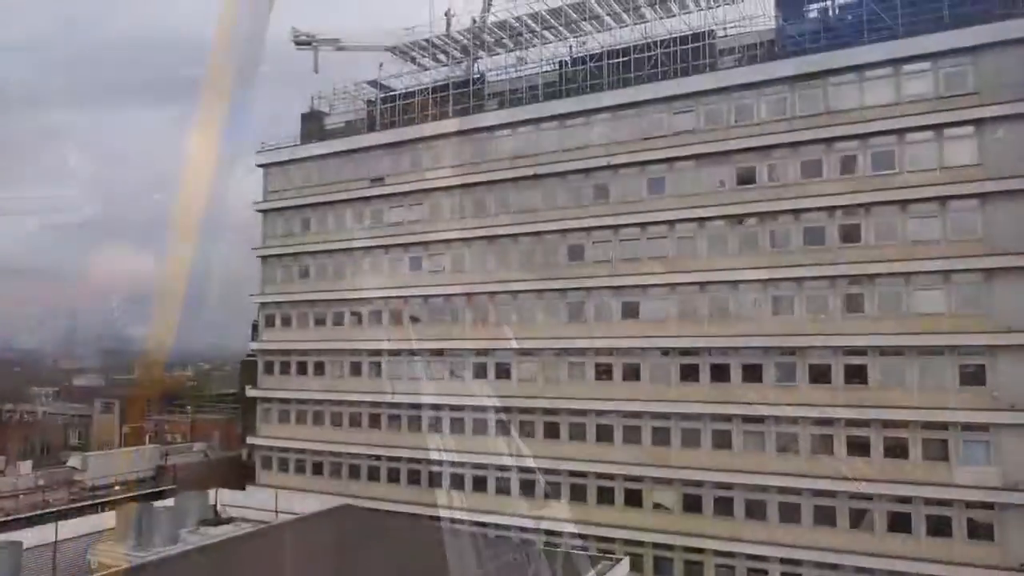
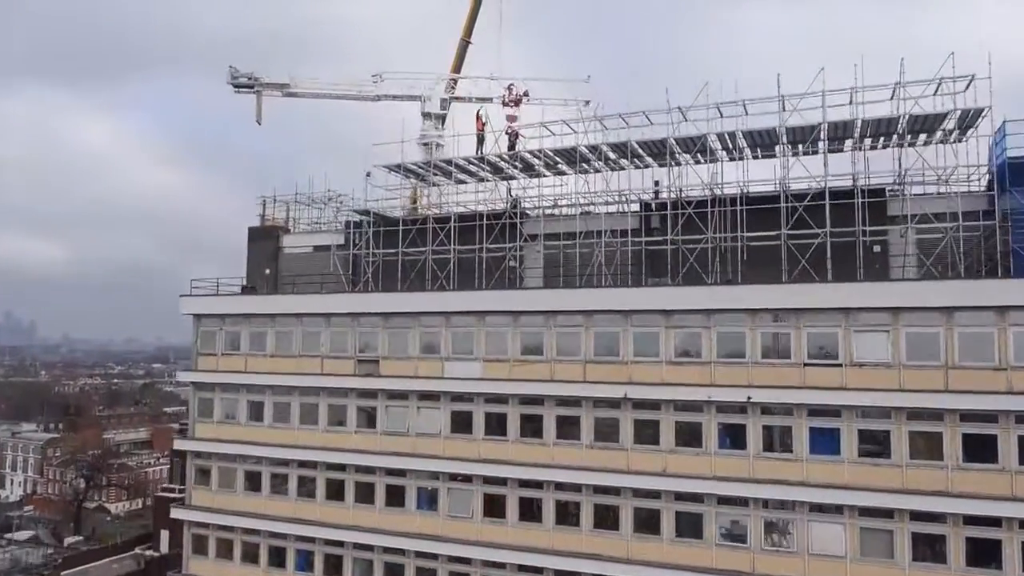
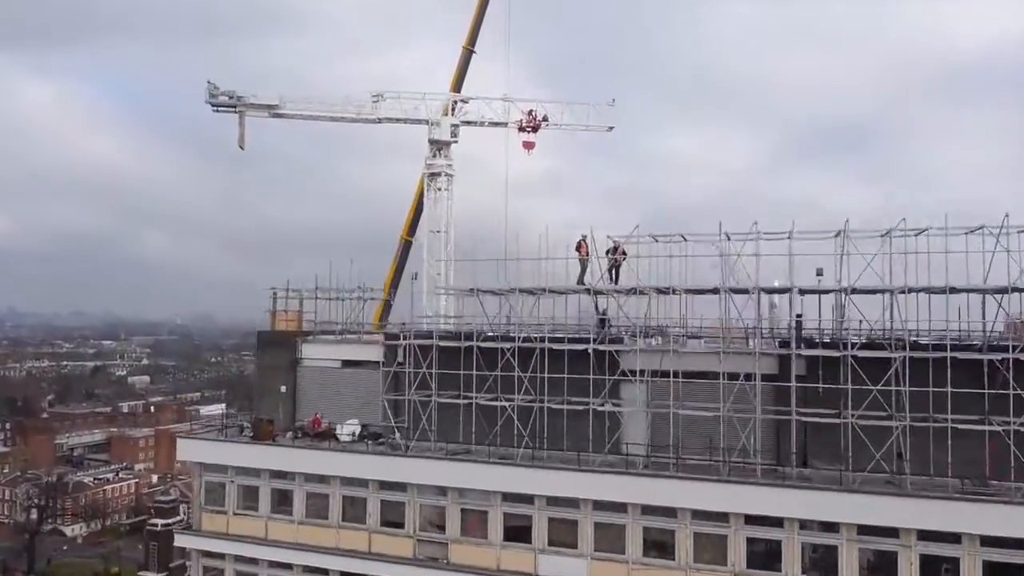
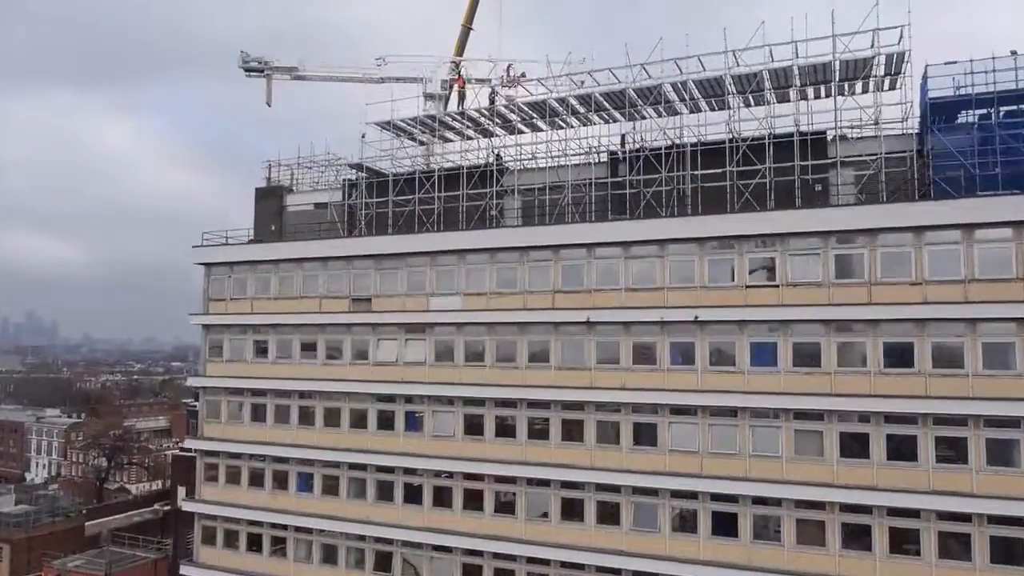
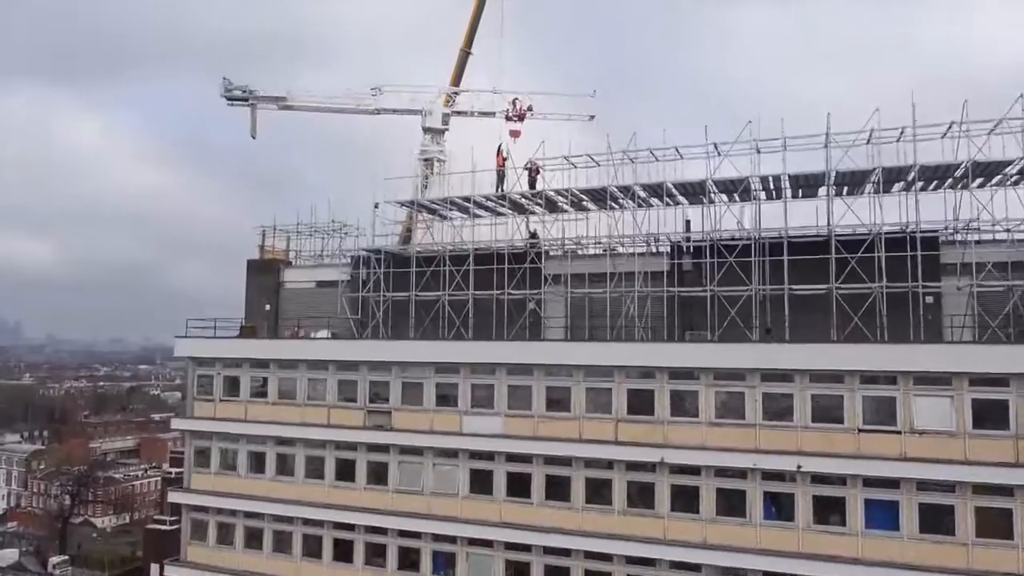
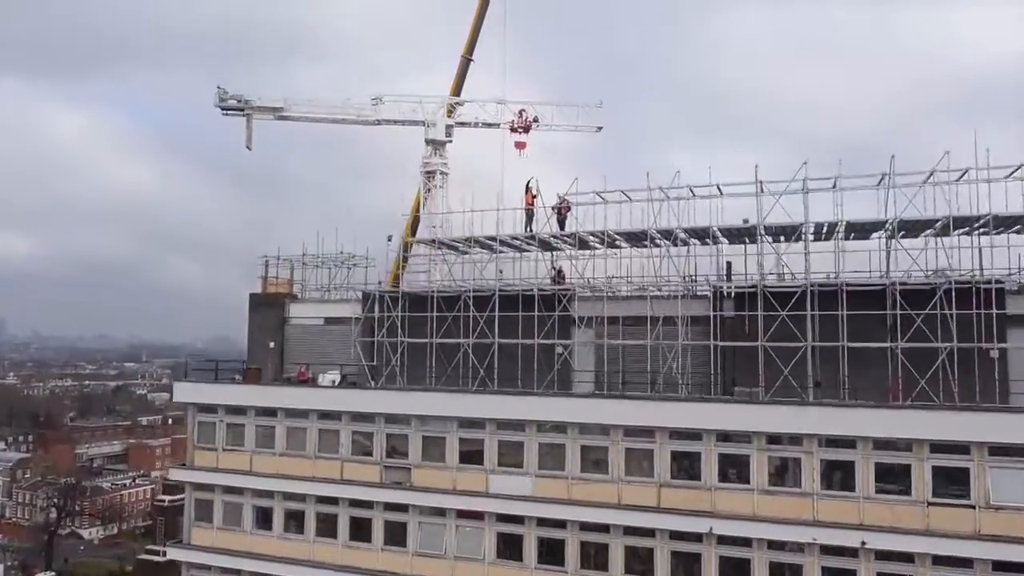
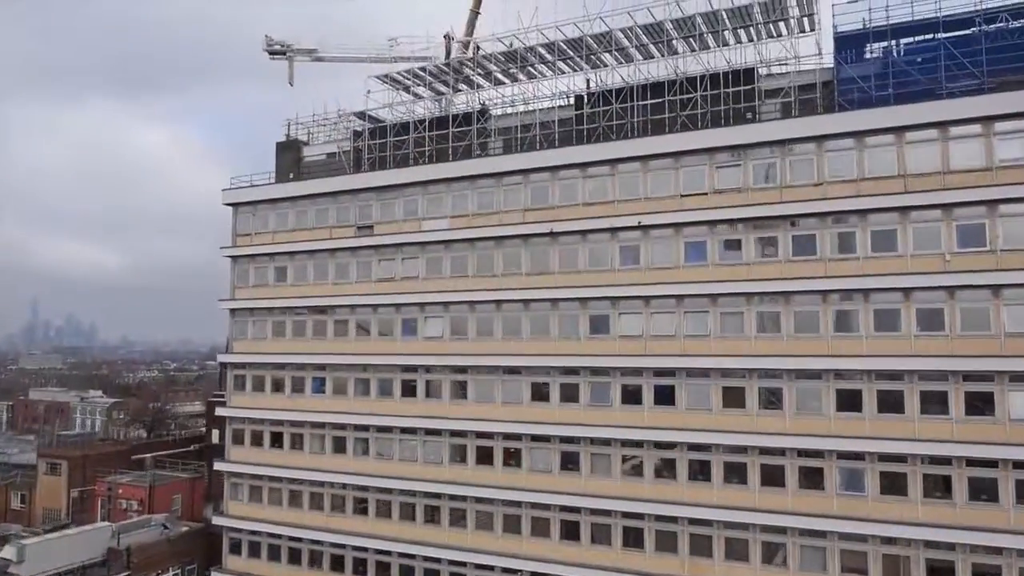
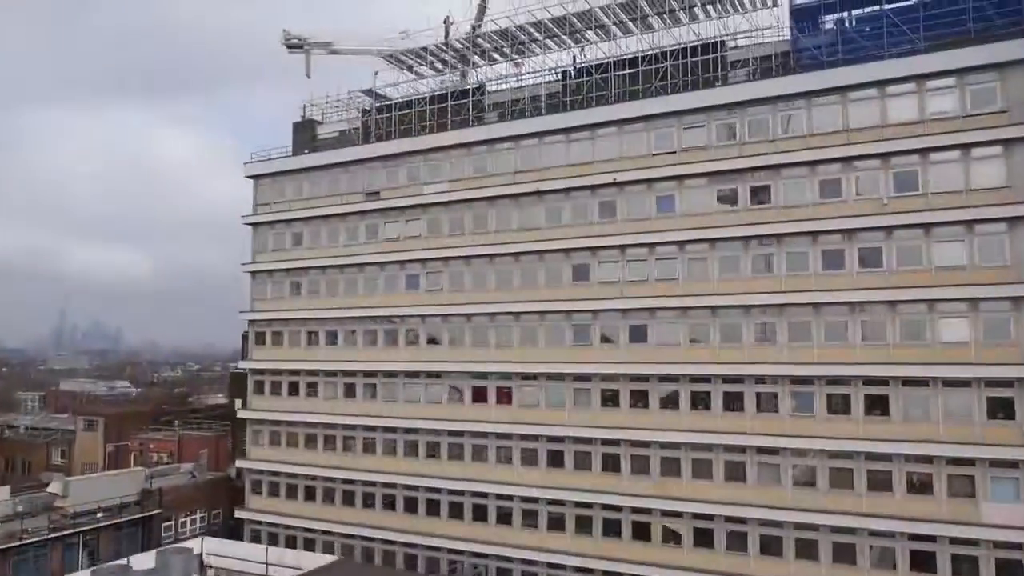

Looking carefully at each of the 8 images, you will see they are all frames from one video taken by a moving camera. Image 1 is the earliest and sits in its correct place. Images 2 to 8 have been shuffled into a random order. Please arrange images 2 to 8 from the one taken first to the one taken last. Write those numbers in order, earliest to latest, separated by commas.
8, 7, 4, 2, 5, 6, 3
